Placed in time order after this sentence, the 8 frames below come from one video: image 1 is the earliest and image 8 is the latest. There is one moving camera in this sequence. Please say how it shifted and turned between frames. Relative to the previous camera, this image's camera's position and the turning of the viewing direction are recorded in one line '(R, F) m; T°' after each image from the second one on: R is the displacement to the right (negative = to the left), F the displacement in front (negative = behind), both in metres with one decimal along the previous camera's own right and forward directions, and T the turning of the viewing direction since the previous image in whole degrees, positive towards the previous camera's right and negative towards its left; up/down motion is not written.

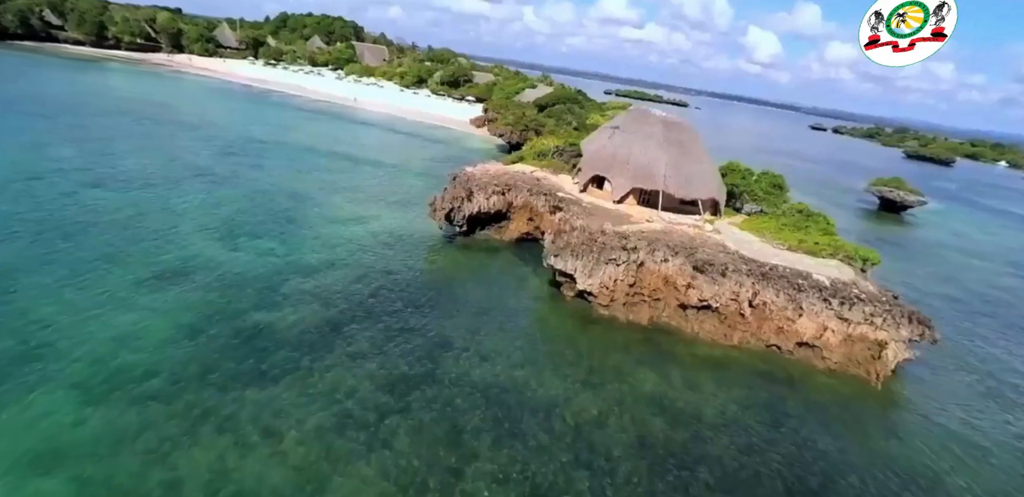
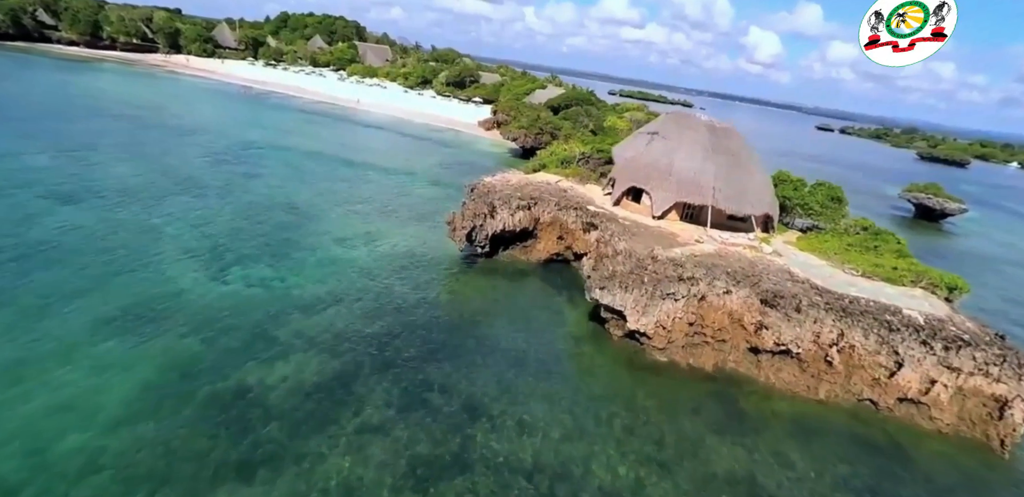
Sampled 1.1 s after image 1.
(-1.2, +2.9) m; 0°
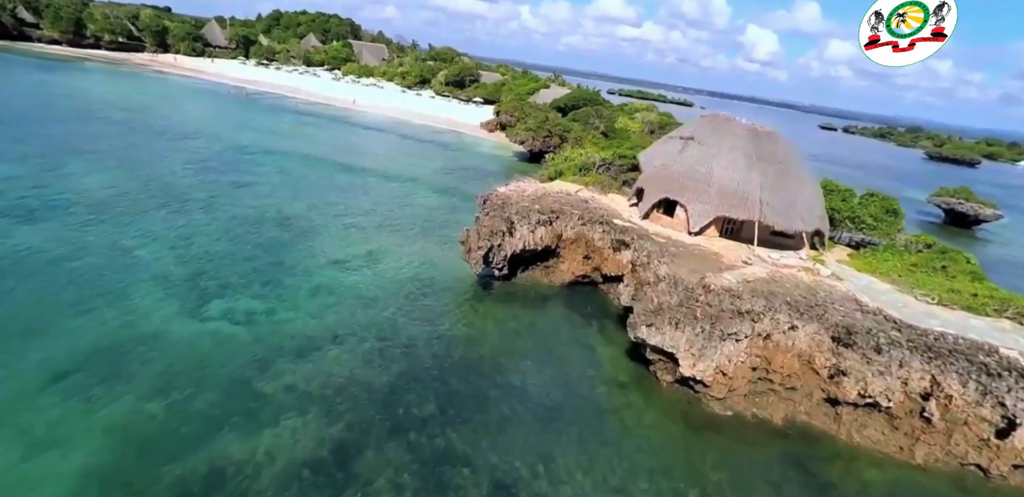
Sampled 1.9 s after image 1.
(-0.9, +2.5) m; 0°
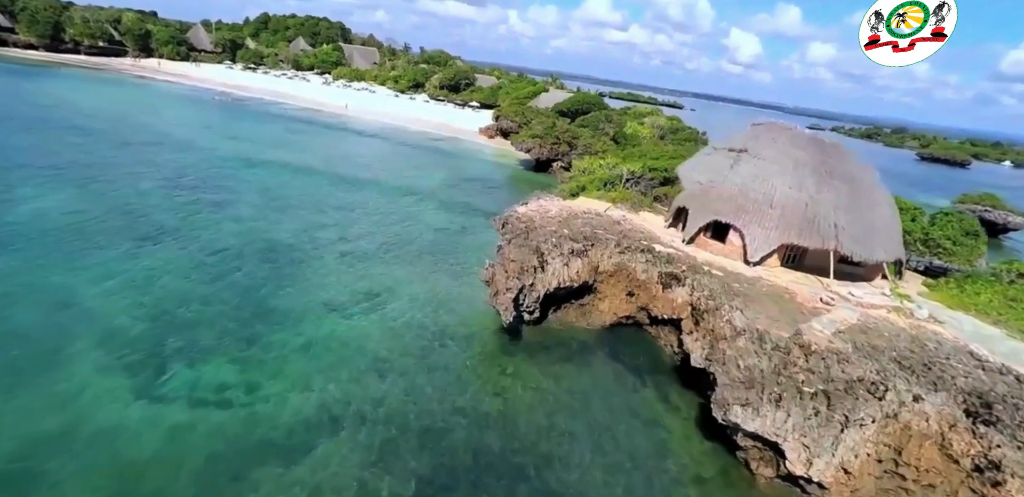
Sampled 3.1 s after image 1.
(-1.3, +3.1) m; +1°
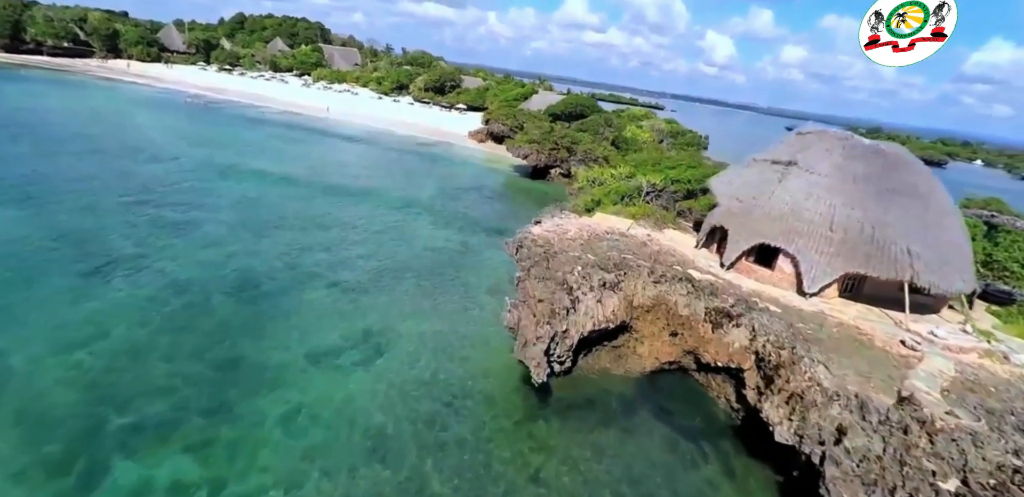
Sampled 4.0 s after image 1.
(-1.1, +2.6) m; +2°
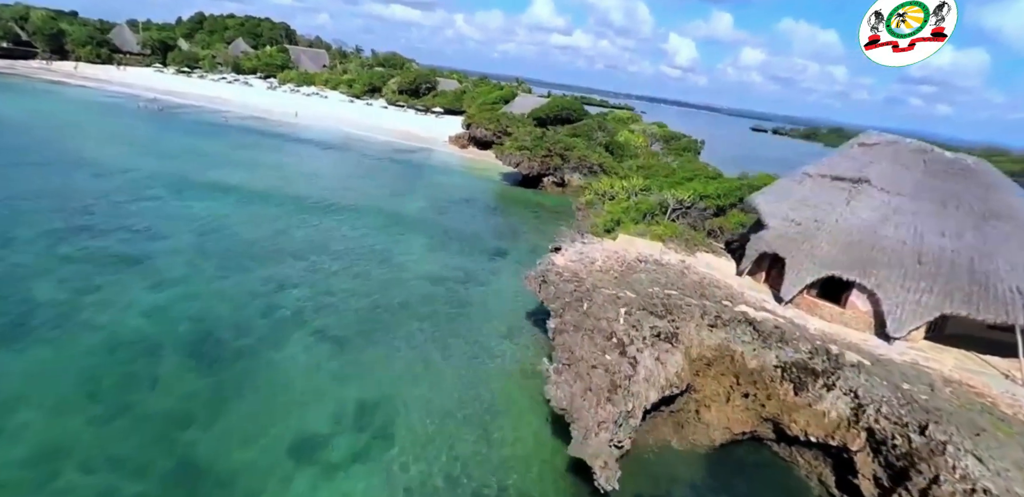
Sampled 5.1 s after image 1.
(-1.4, +2.9) m; +3°
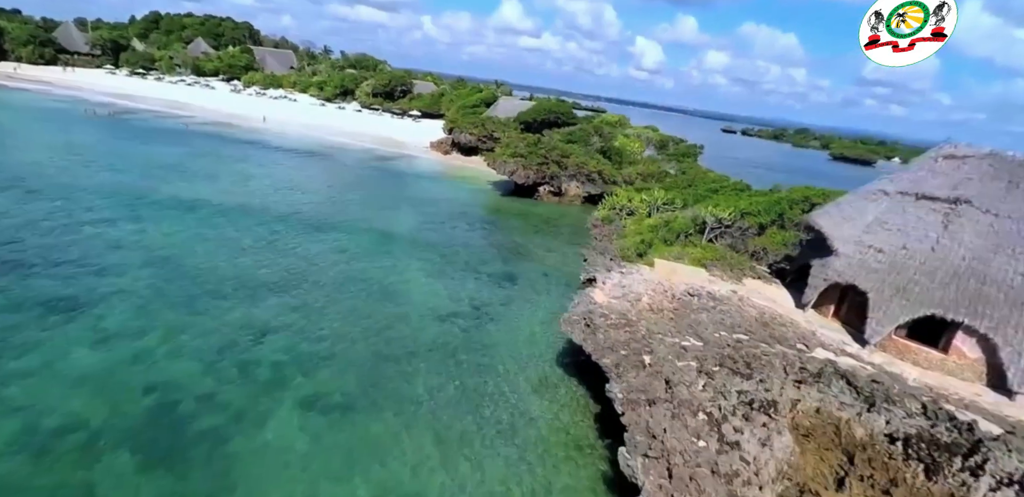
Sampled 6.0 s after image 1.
(-1.6, +2.7) m; +3°
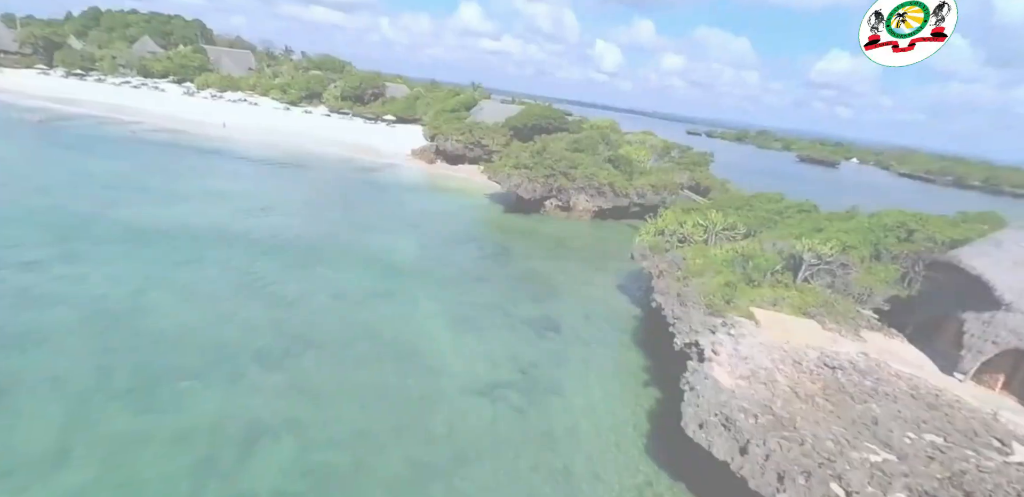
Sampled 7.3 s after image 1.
(-2.6, +3.8) m; +4°
